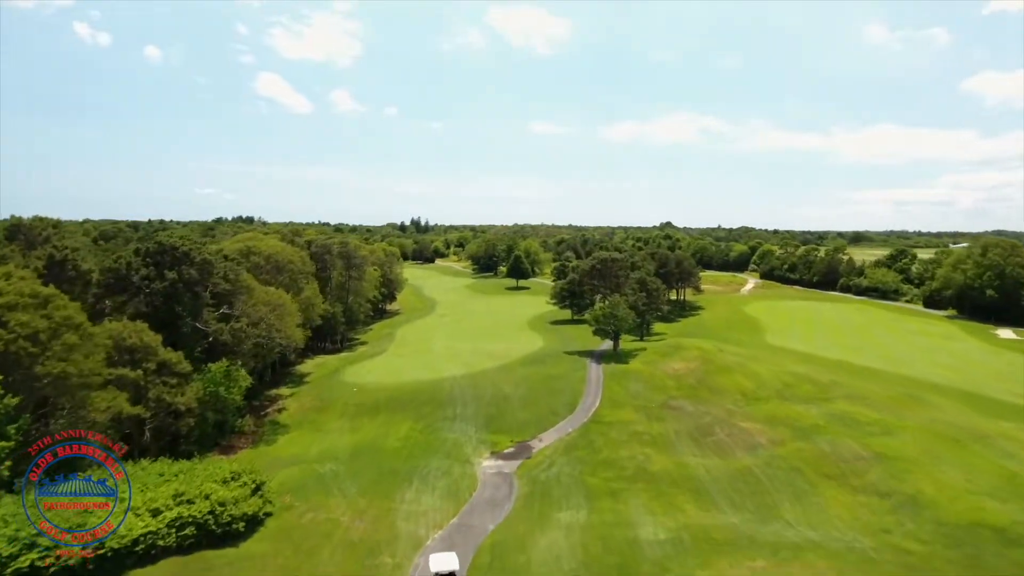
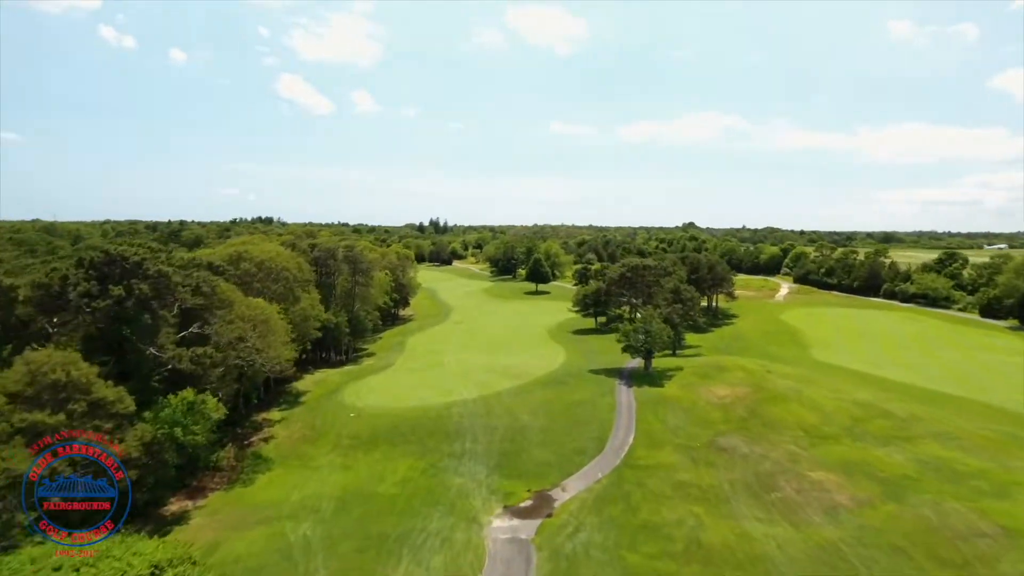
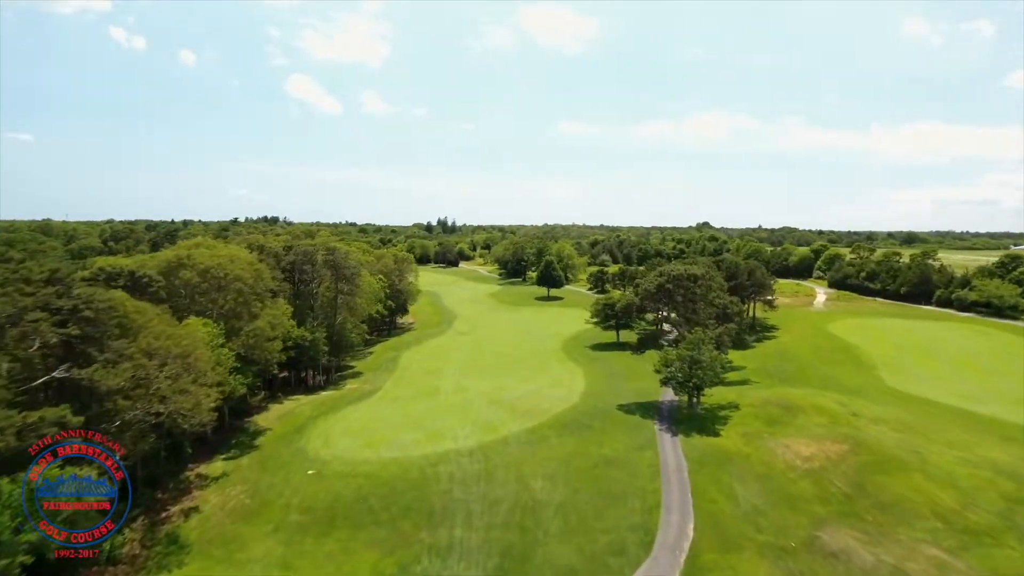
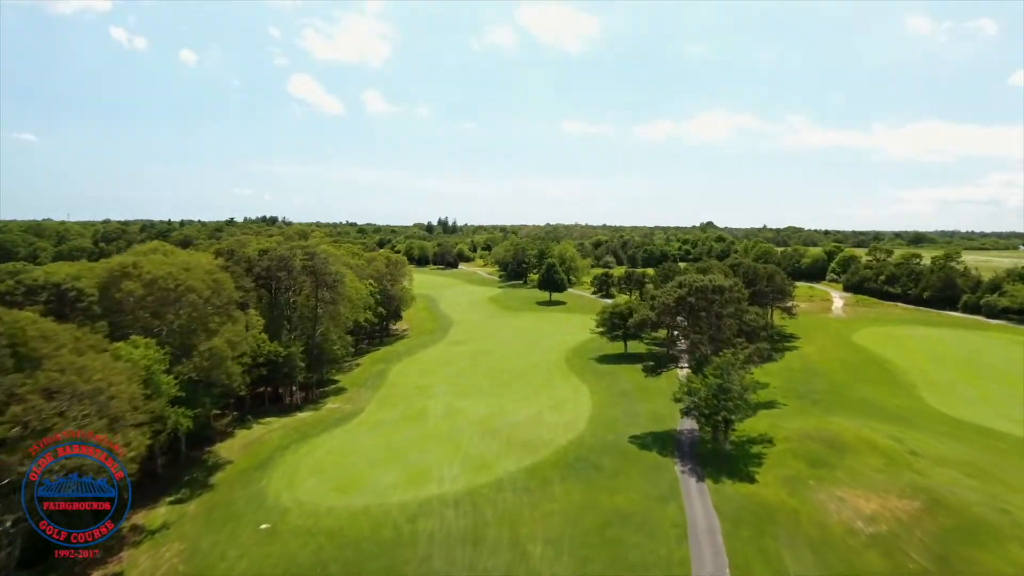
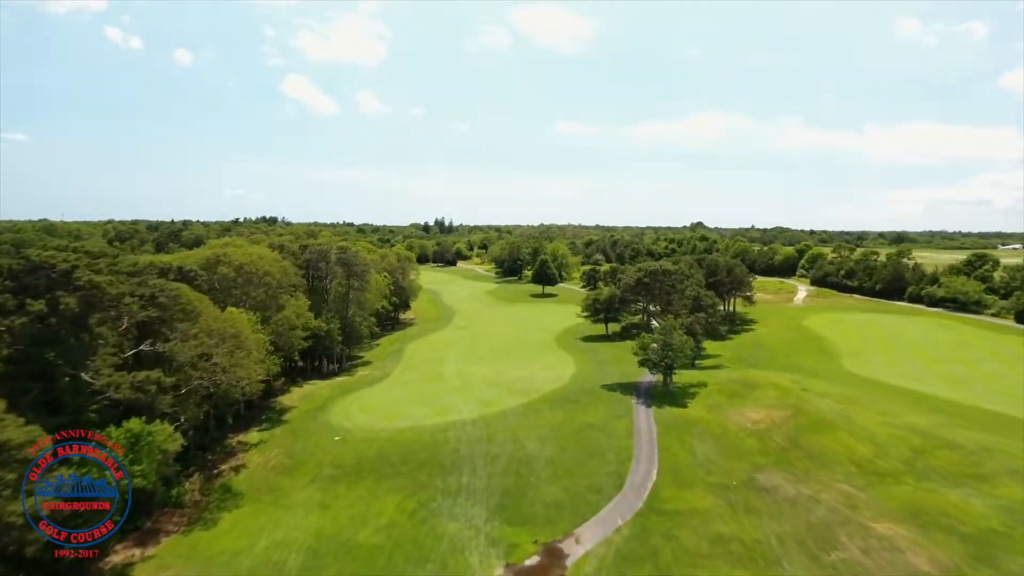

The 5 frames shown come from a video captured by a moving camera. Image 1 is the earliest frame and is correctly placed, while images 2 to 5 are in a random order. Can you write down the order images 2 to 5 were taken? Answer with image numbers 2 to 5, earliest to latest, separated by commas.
2, 5, 3, 4
